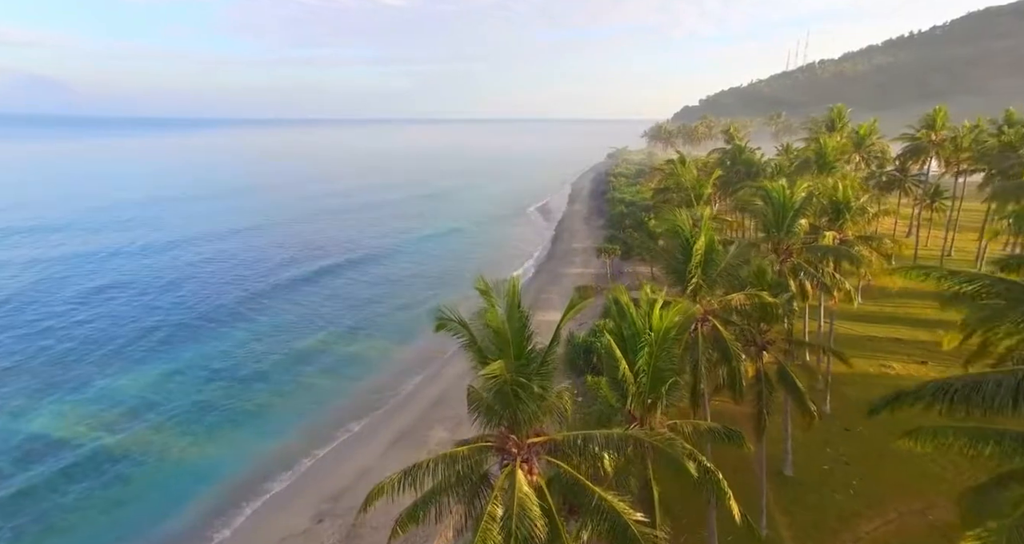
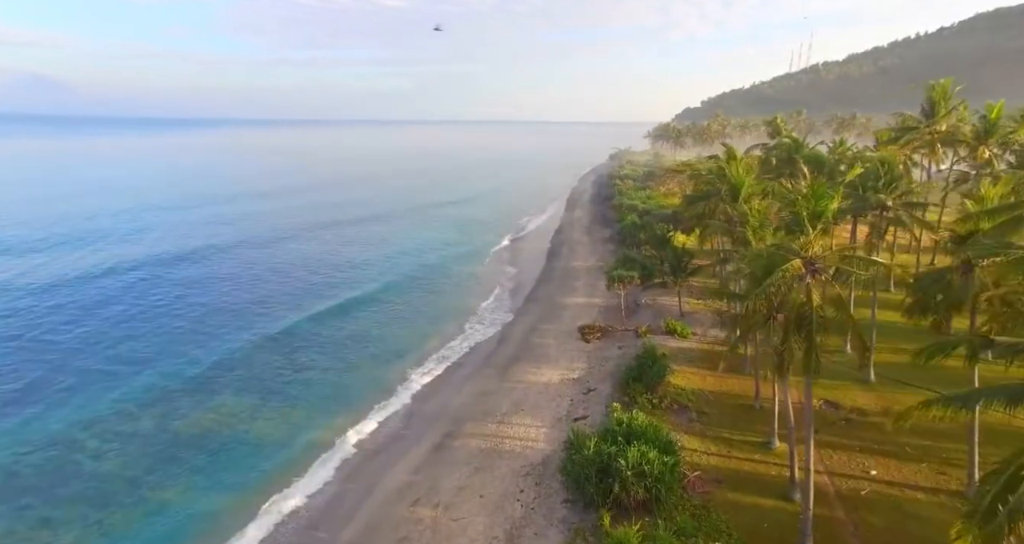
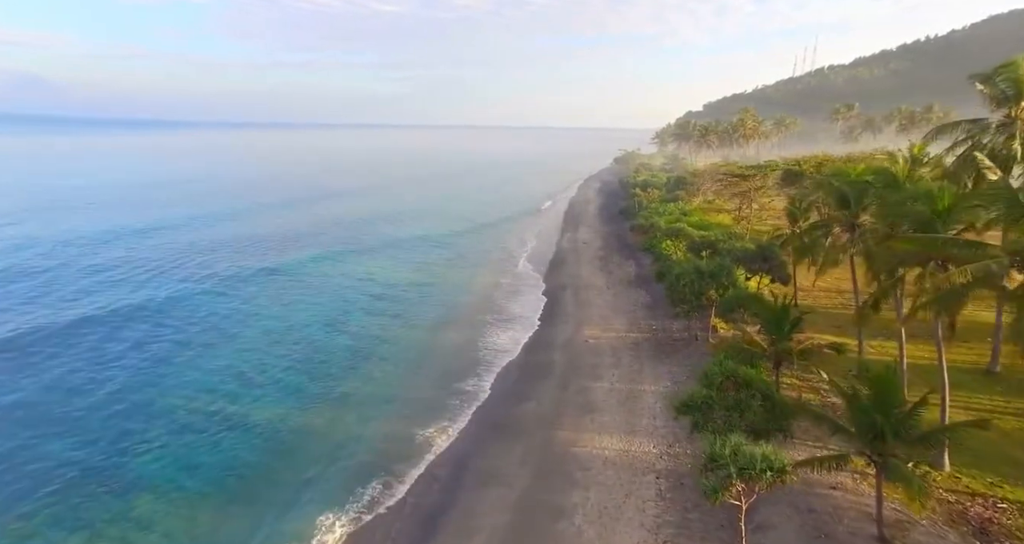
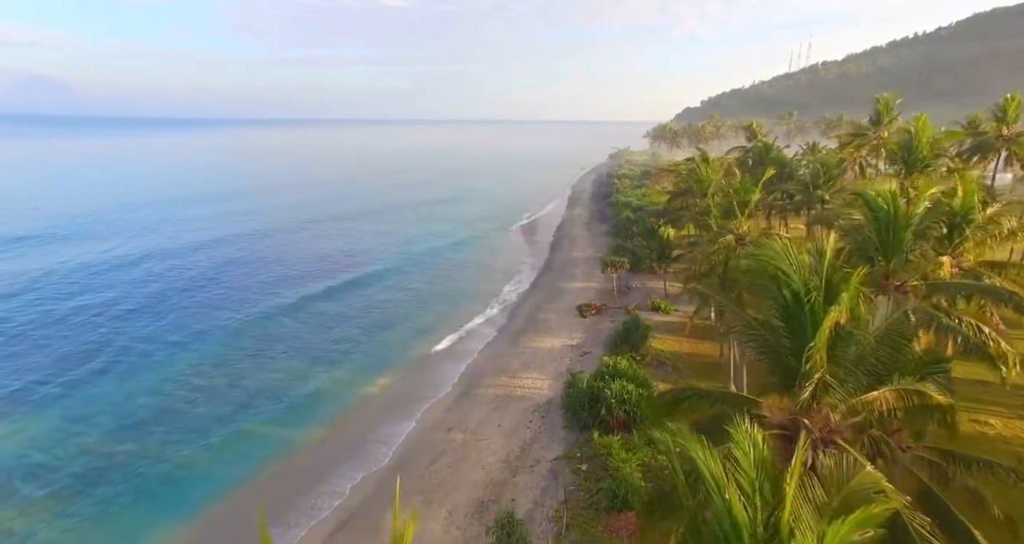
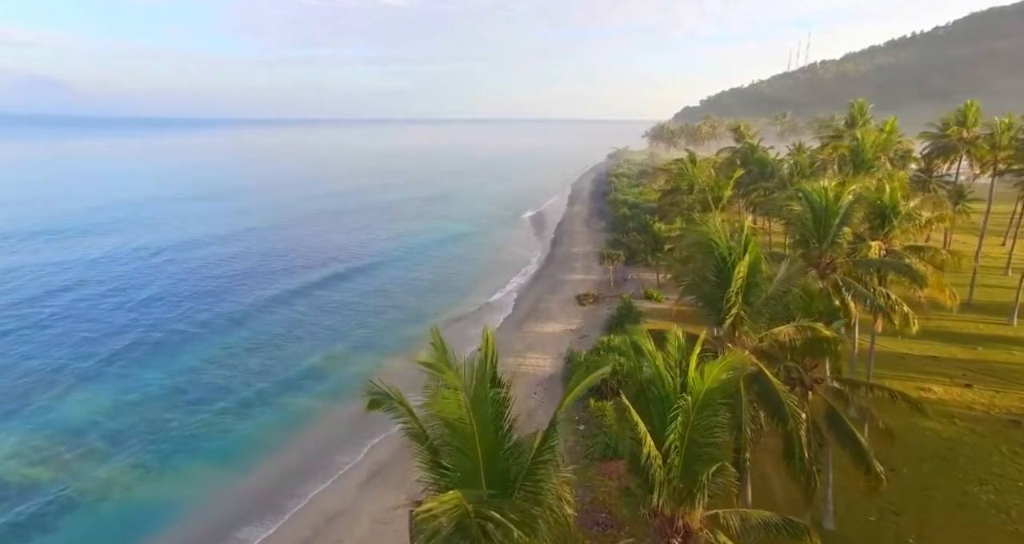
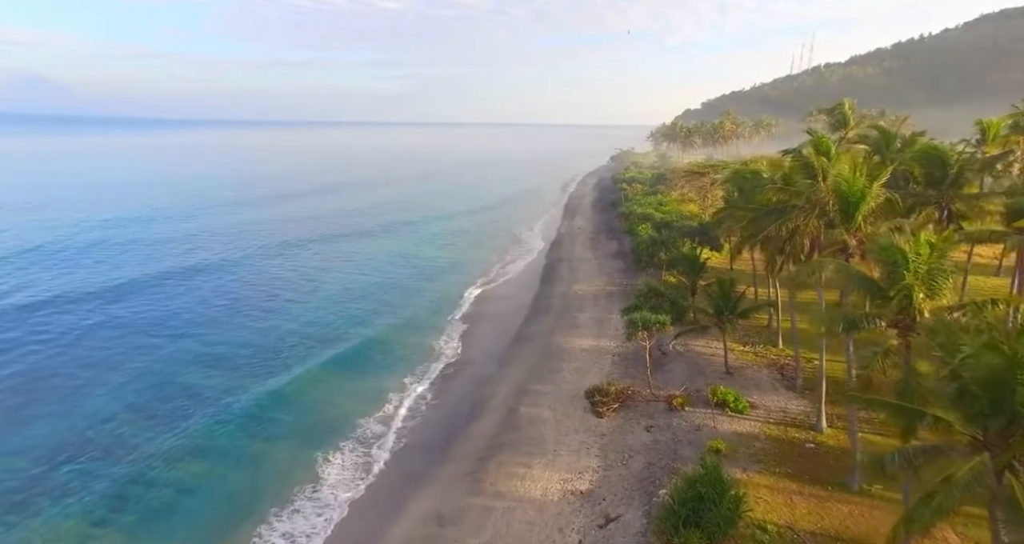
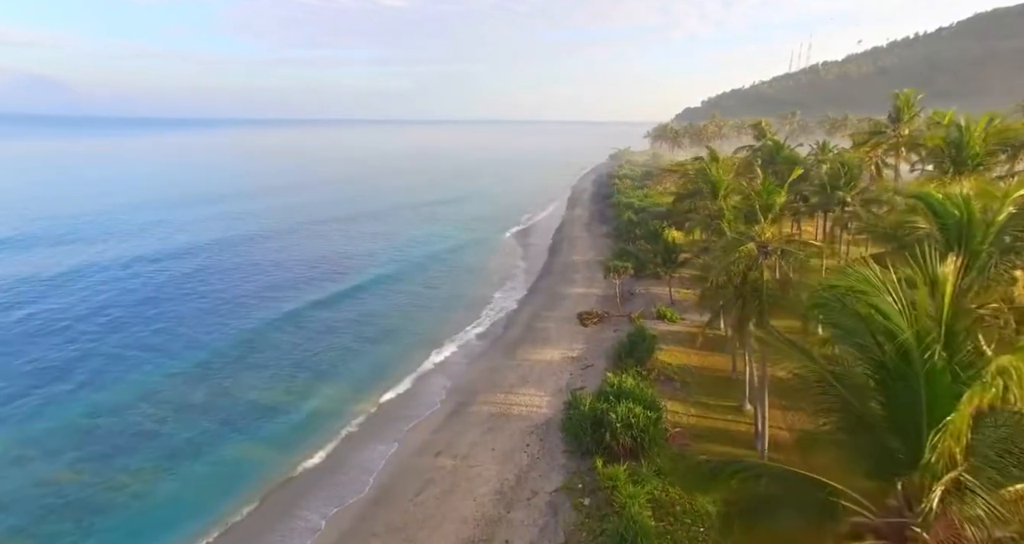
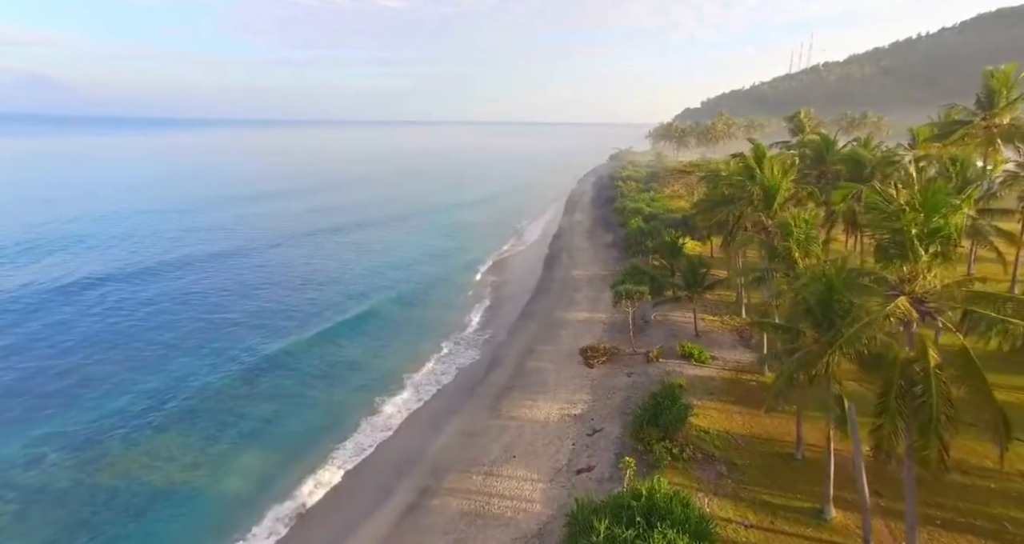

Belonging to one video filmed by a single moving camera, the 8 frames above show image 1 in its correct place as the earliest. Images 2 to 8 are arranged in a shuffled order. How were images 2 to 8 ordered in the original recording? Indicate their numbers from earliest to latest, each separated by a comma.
5, 4, 7, 2, 8, 6, 3
